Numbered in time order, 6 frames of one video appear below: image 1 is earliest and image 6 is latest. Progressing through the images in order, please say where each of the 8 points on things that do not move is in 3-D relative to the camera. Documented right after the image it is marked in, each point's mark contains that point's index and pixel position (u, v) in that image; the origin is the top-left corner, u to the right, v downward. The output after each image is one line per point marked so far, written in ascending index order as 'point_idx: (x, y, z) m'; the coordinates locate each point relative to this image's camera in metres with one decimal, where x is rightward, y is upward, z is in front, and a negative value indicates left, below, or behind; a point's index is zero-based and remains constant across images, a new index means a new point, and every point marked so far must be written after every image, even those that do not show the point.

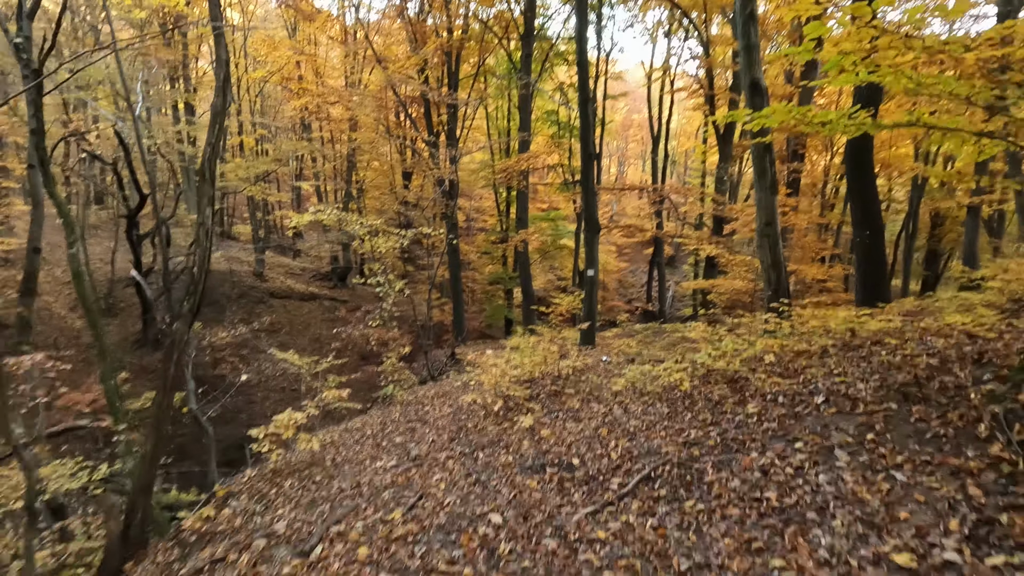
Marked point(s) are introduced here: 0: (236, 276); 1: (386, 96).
0: (-9.9, +0.4, +19.3) m
1: (-3.9, +5.8, +16.1) m
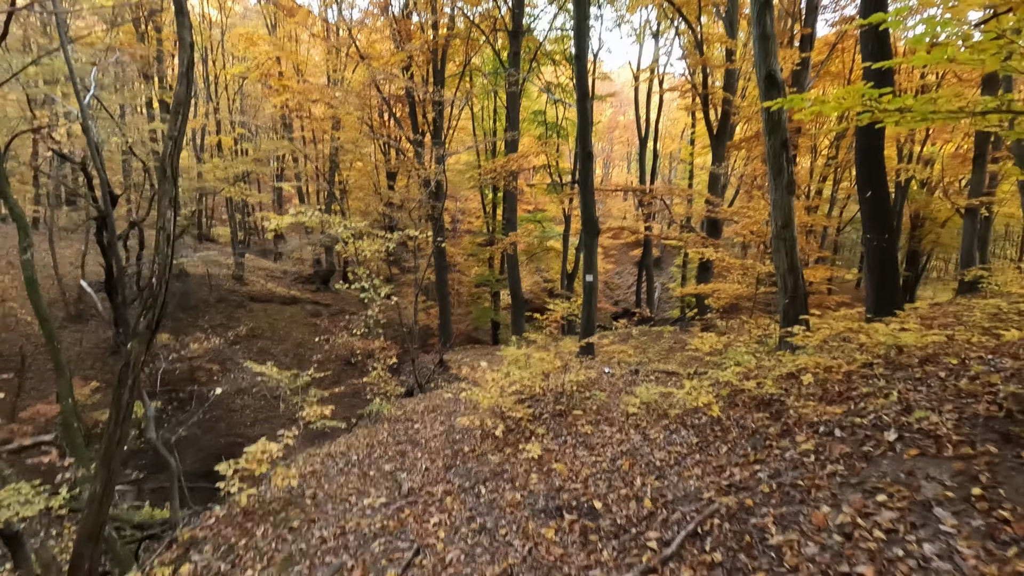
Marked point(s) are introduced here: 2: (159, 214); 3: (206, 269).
0: (-10.4, +0.3, +18.7) m
1: (-4.2, +5.7, +15.6) m
2: (-2.3, +0.5, +3.4) m
3: (-11.0, +0.7, +19.1) m
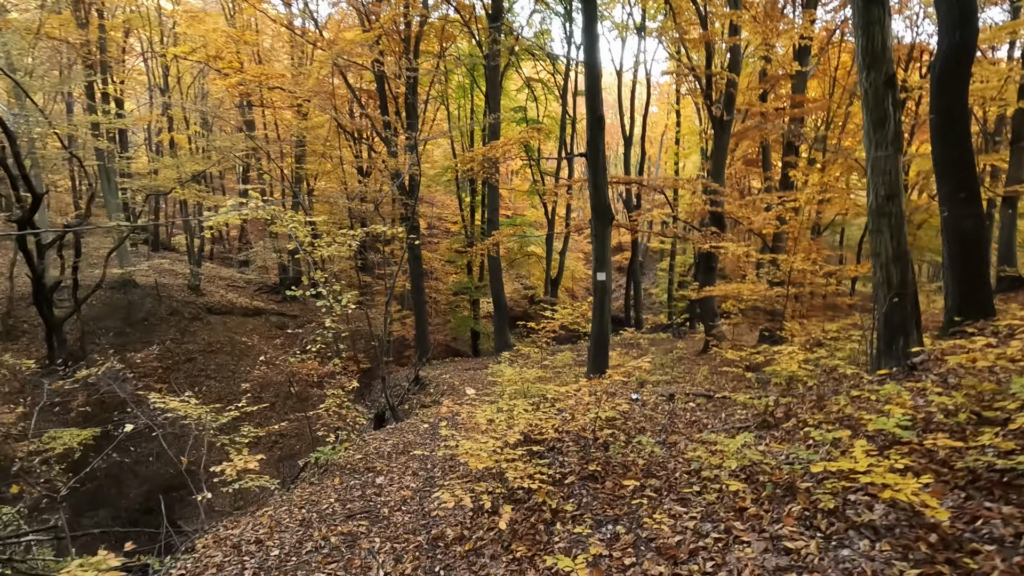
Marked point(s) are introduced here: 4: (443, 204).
0: (-11.0, -0.1, +17.0) m
1: (-4.8, +5.4, +14.3) m
2: (-2.3, +0.5, +2.1) m
3: (-11.6, +0.3, +17.5) m
4: (-2.6, +3.1, +19.8) m
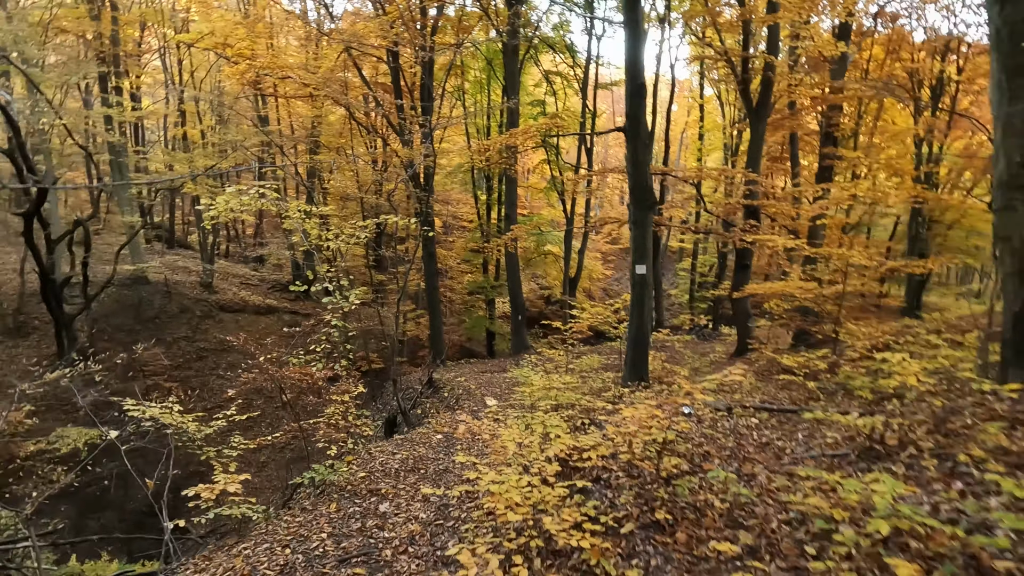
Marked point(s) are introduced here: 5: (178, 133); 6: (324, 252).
0: (-10.4, 0.0, +16.7) m
1: (-4.3, +5.5, +13.8) m
2: (-2.2, +0.5, +1.6) m
3: (-11.1, +0.4, +17.2) m
4: (-2.0, +3.1, +19.4) m
5: (-11.0, +5.1, +17.6) m
6: (-4.3, +0.8, +12.2) m
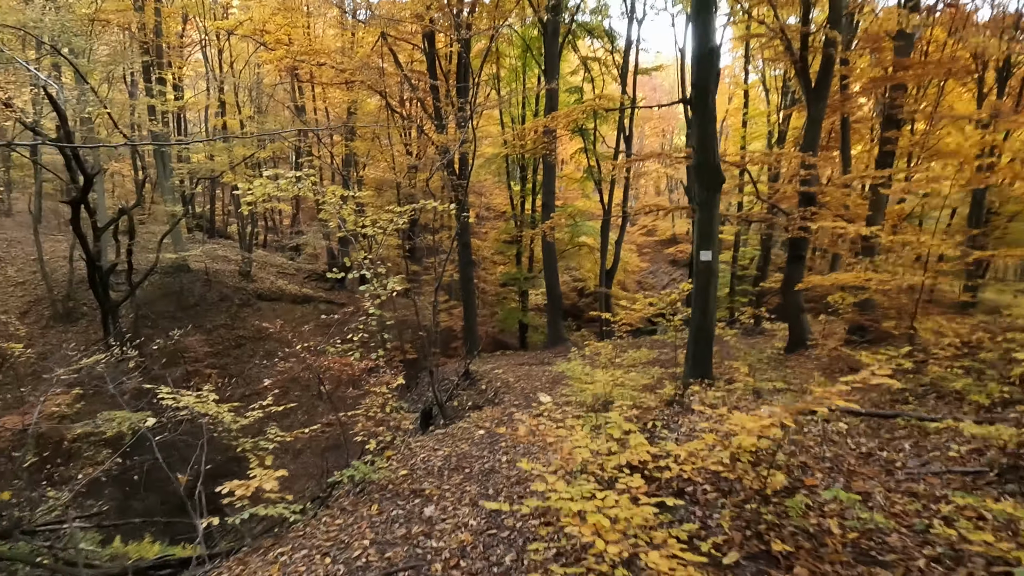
0: (-9.3, +0.4, +17.0) m
1: (-3.3, +5.7, +13.7) m
2: (-1.9, +0.6, +1.4) m
3: (-10.0, +0.8, +17.5) m
4: (-0.7, +3.5, +19.1) m
5: (-9.8, +5.5, +17.9) m
6: (-3.4, +1.1, +12.2) m
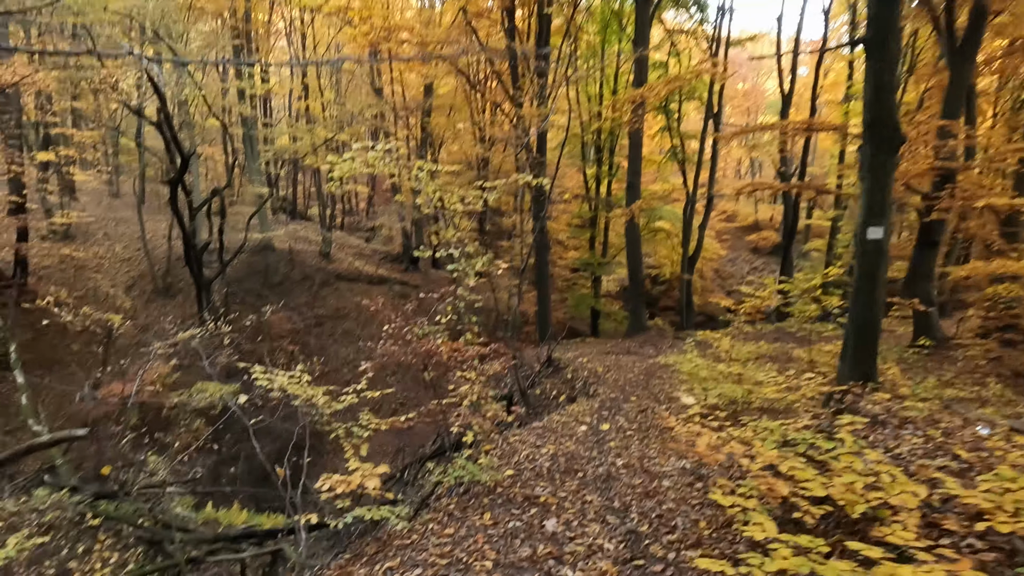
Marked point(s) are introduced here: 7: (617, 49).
0: (-6.9, +1.0, +17.5) m
1: (-1.3, +6.2, +13.4) m
2: (-1.5, +0.7, +1.2) m
3: (-7.5, +1.5, +18.1) m
4: (+2.0, +4.0, +18.5) m
5: (-7.2, +6.2, +18.3) m
6: (-1.7, +1.5, +12.0) m
7: (+3.4, +7.8, +17.5) m
